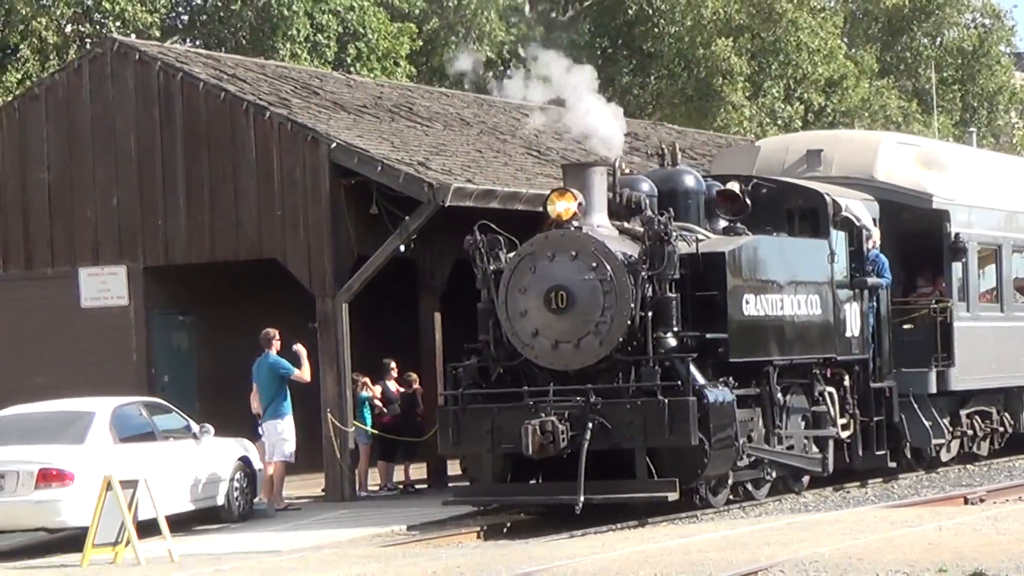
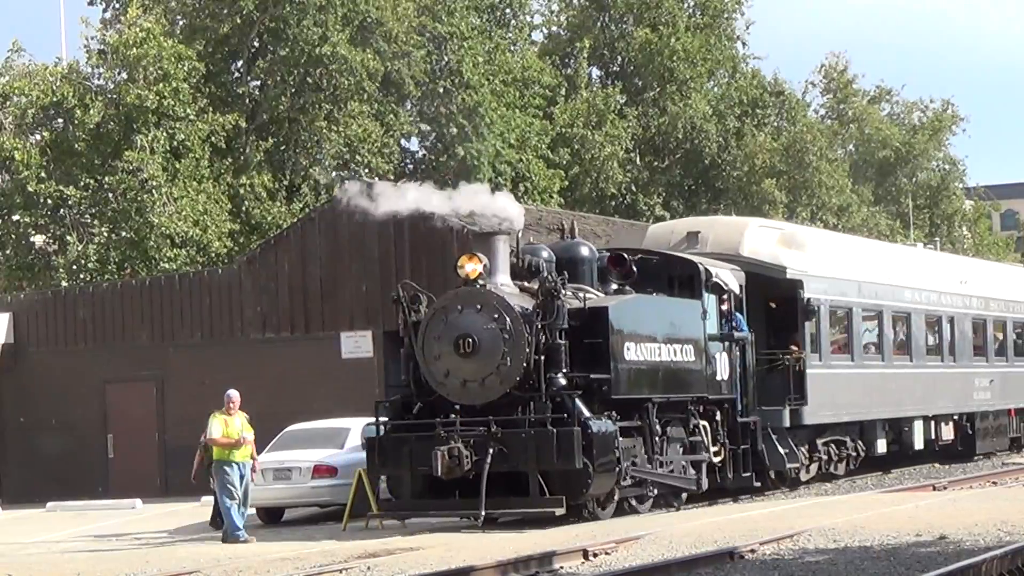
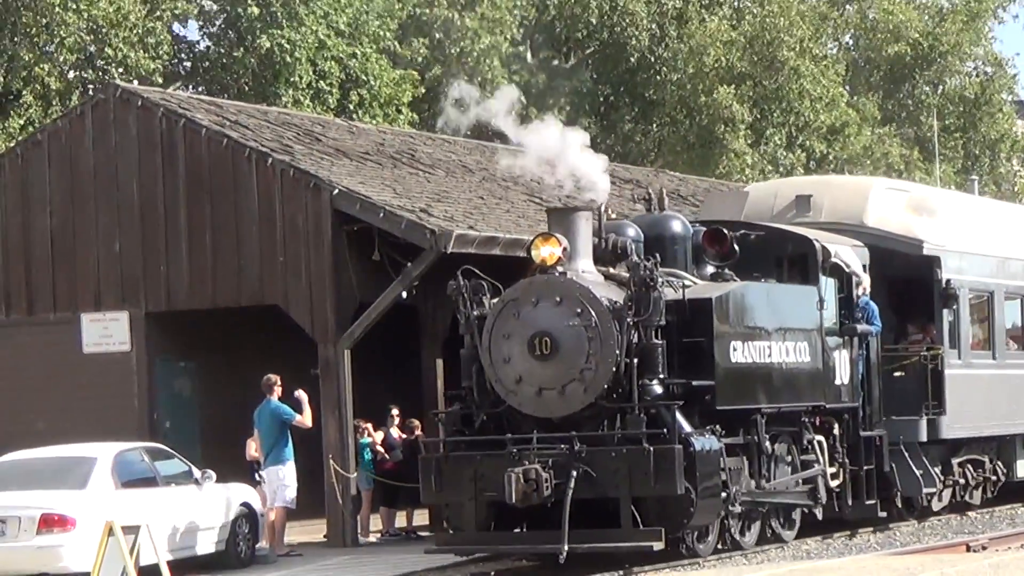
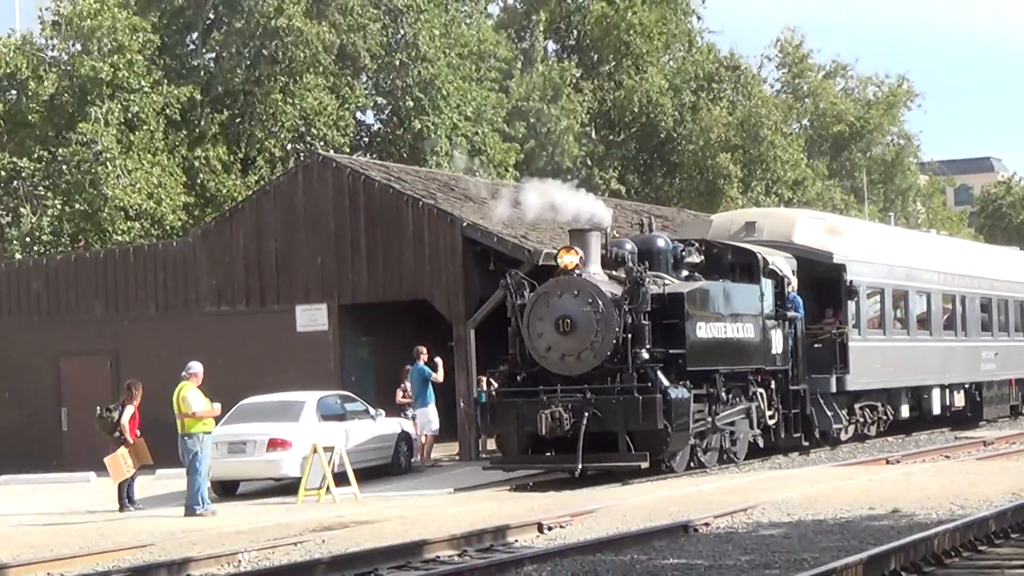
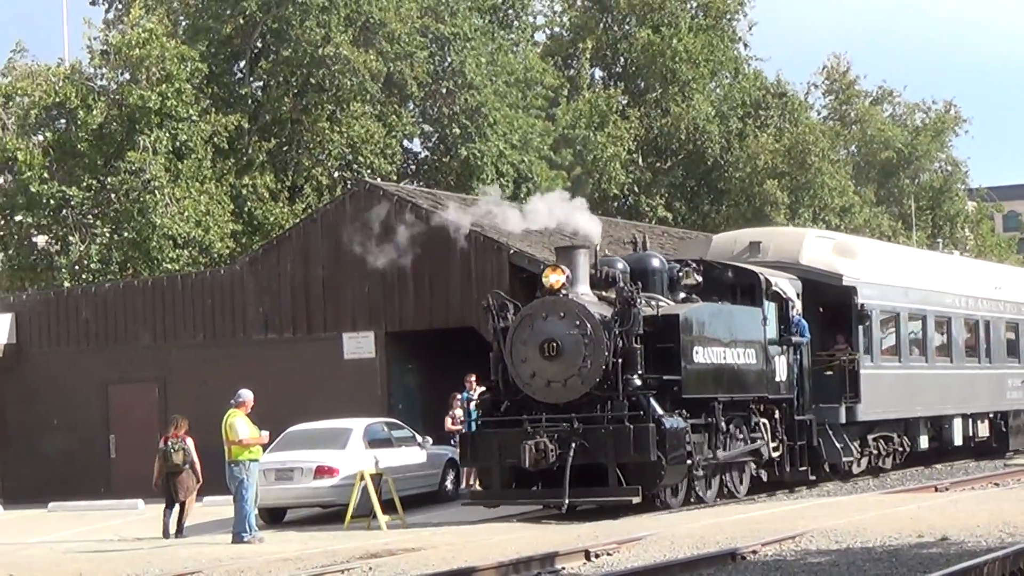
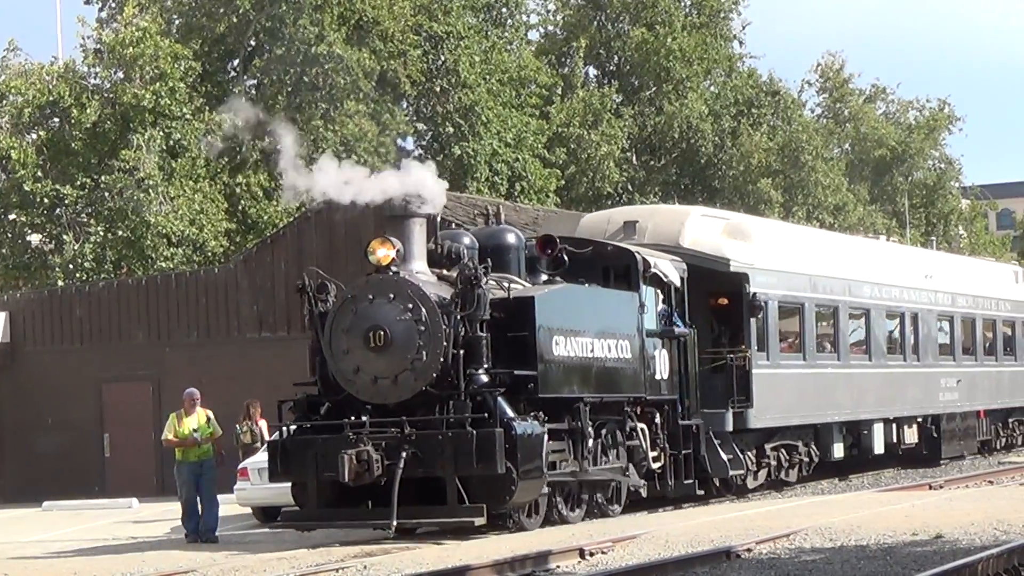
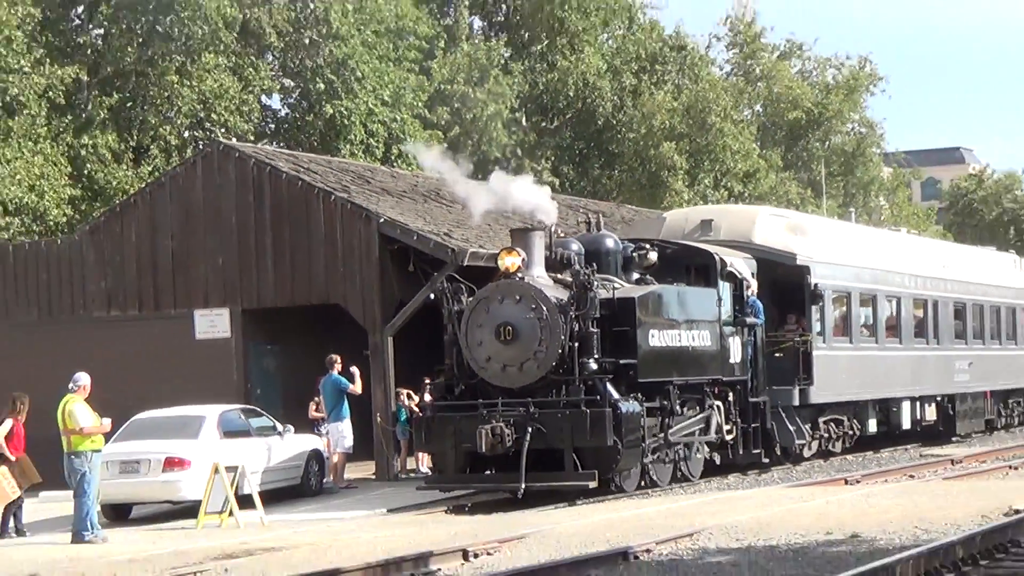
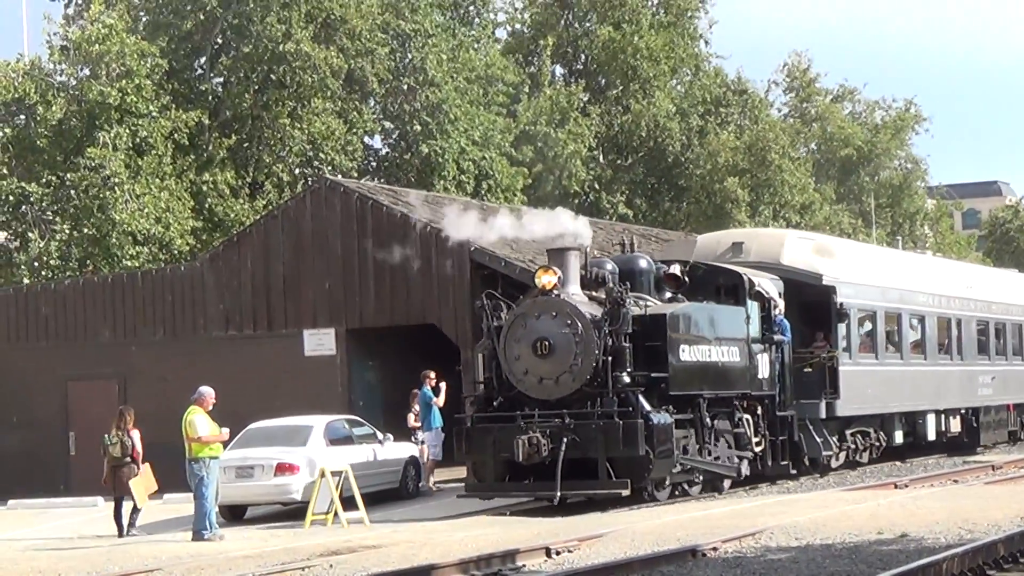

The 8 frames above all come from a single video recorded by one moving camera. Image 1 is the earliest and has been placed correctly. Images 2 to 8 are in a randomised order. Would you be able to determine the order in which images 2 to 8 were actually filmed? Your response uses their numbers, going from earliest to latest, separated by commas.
3, 7, 4, 8, 5, 2, 6
